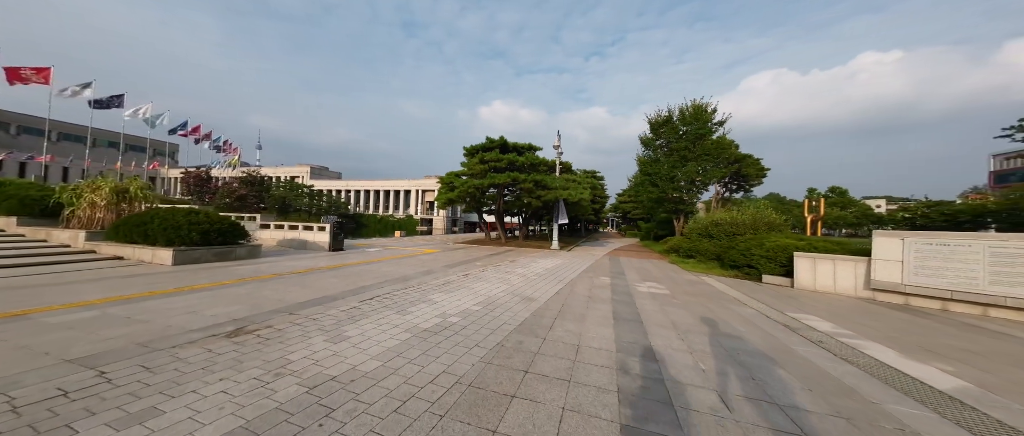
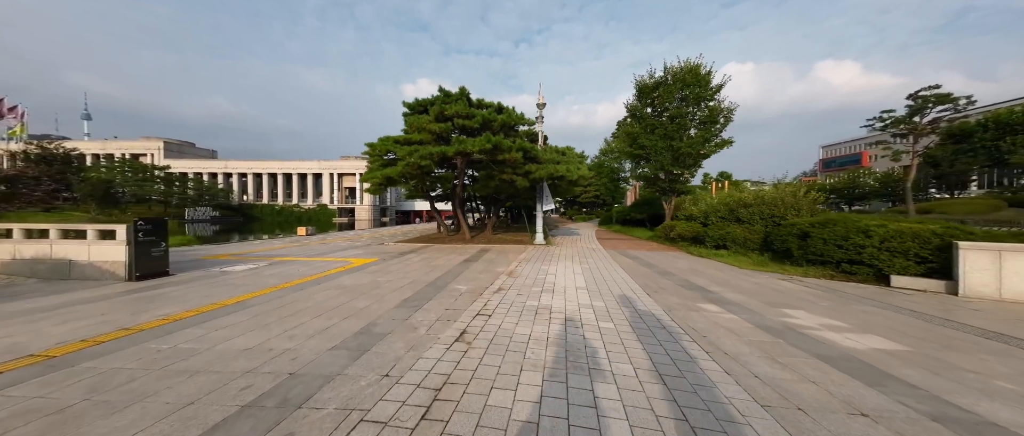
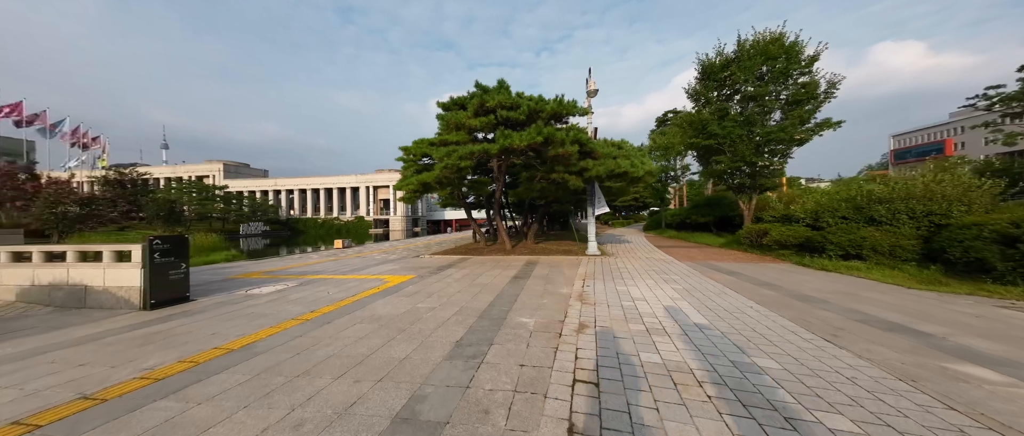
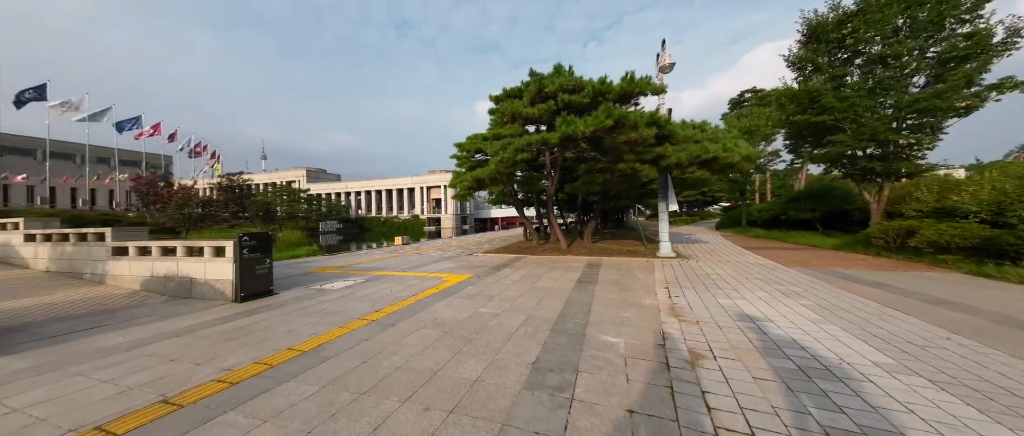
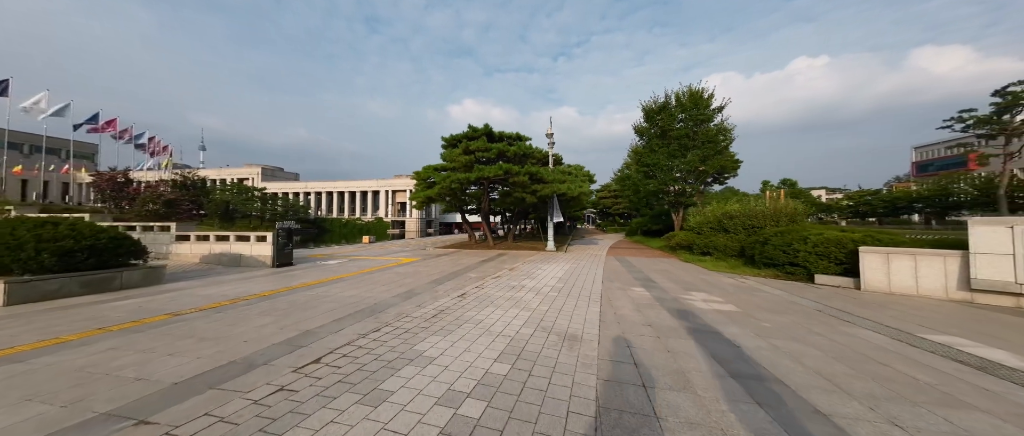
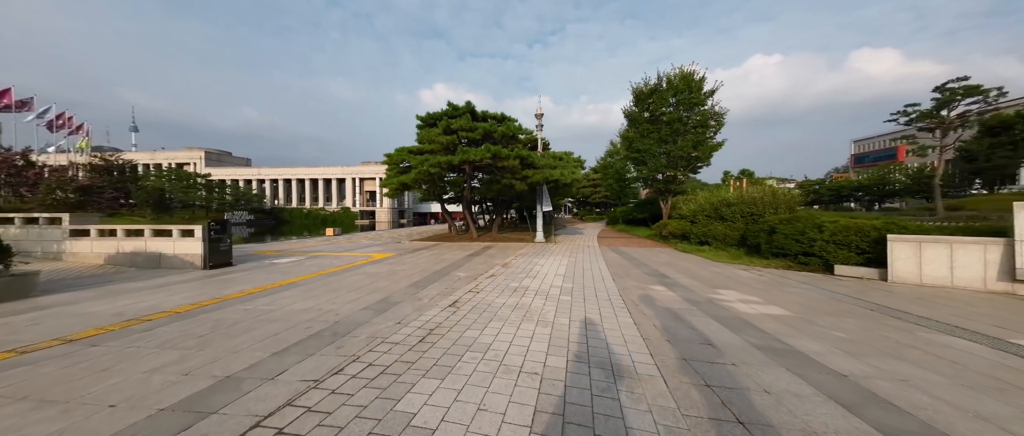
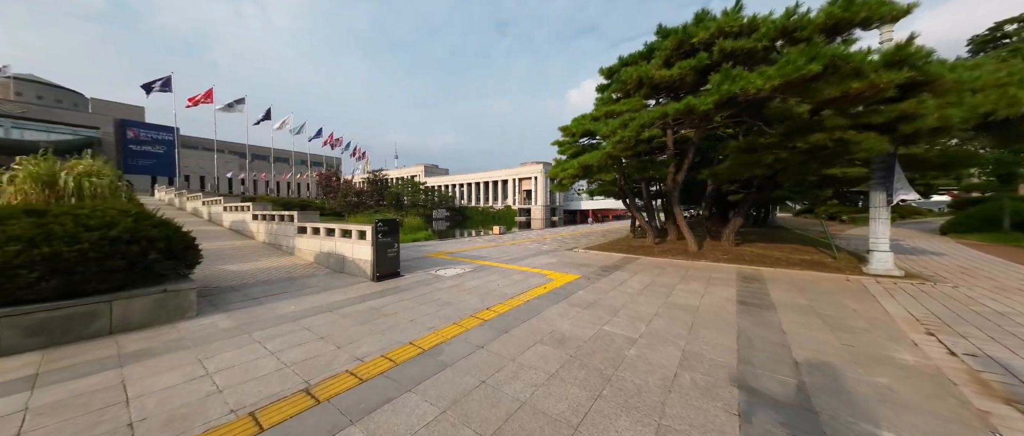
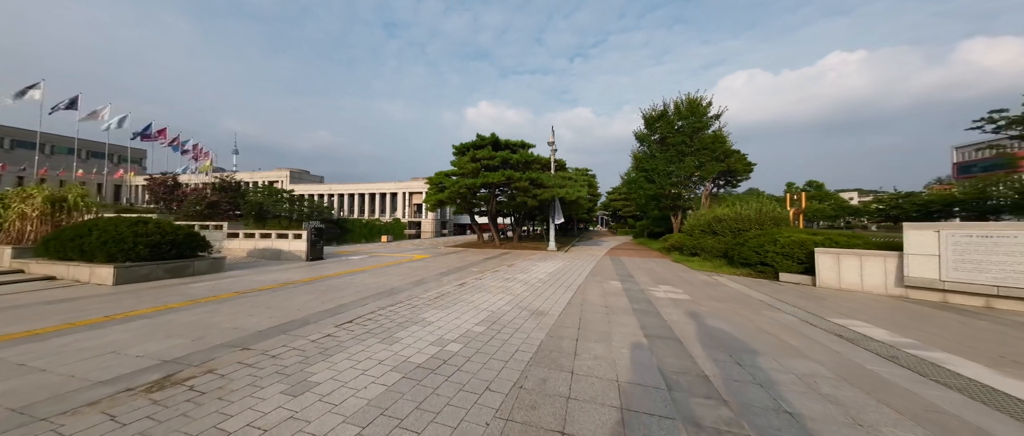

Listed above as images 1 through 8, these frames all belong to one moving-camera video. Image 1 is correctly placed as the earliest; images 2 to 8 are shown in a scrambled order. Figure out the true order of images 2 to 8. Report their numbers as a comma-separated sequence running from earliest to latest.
8, 5, 6, 2, 3, 4, 7
